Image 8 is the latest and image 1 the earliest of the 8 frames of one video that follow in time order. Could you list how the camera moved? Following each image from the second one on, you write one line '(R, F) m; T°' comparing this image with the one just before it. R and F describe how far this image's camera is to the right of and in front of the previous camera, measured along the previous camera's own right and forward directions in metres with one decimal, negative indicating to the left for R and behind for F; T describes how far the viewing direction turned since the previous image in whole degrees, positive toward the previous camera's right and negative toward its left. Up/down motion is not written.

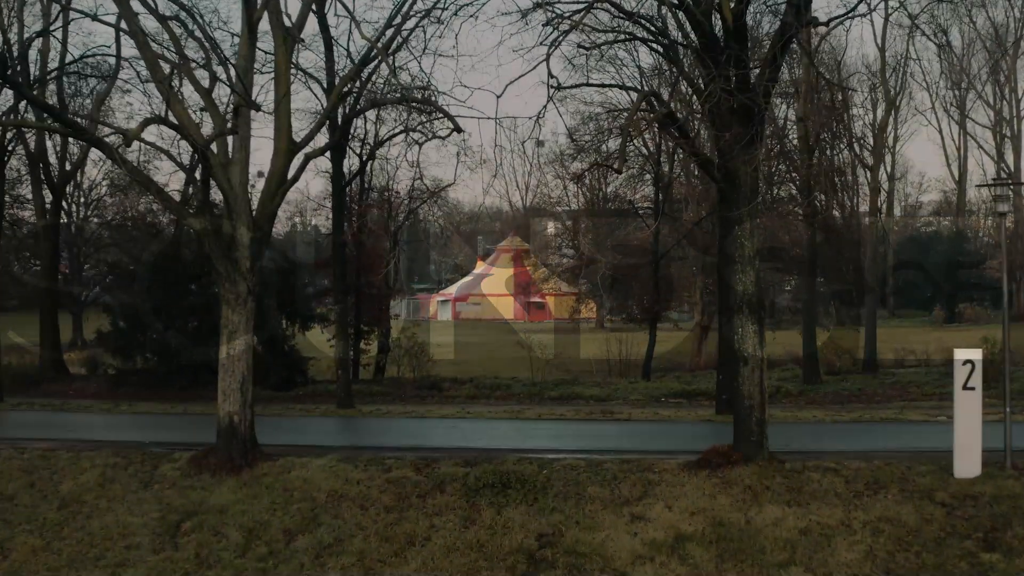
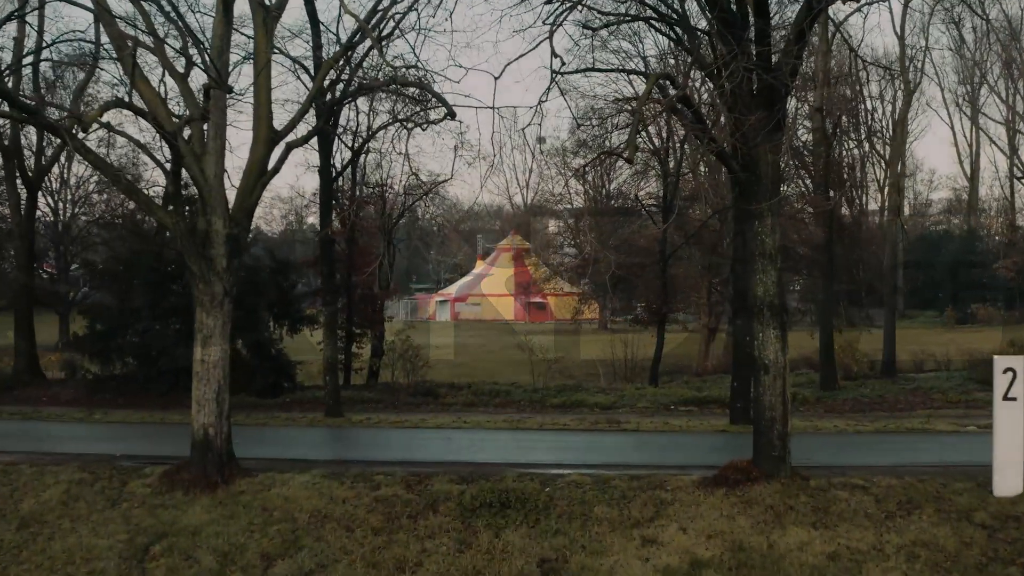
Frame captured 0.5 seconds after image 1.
(0.0, +1.0) m; 0°
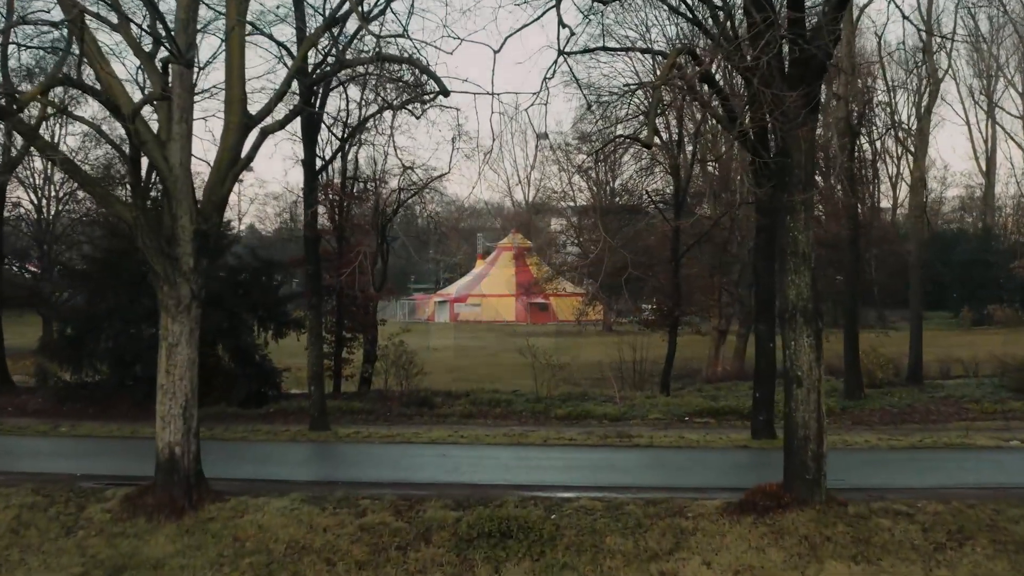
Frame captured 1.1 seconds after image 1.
(0.0, +1.2) m; 0°
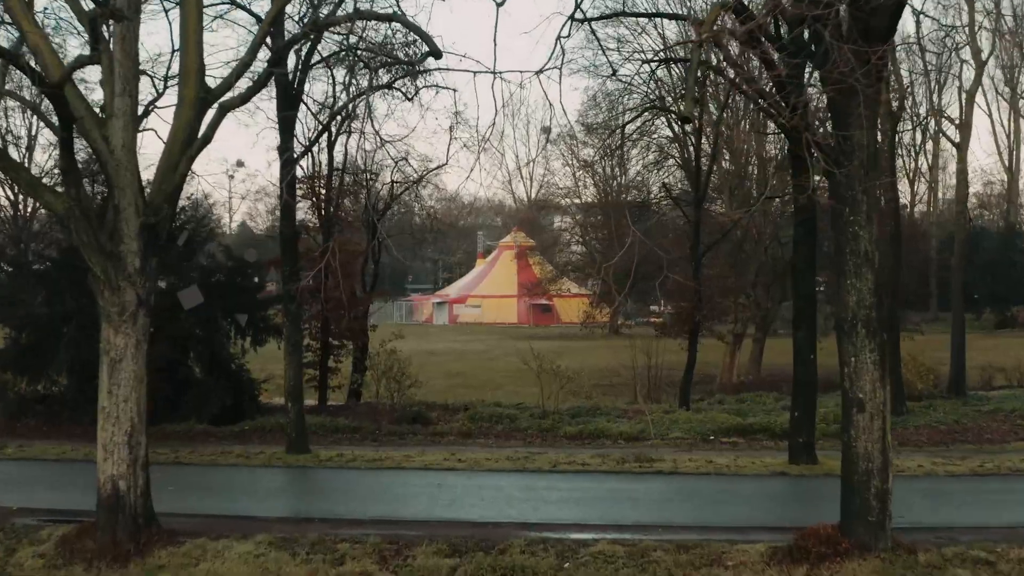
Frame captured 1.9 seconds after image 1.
(0.0, +1.6) m; 0°
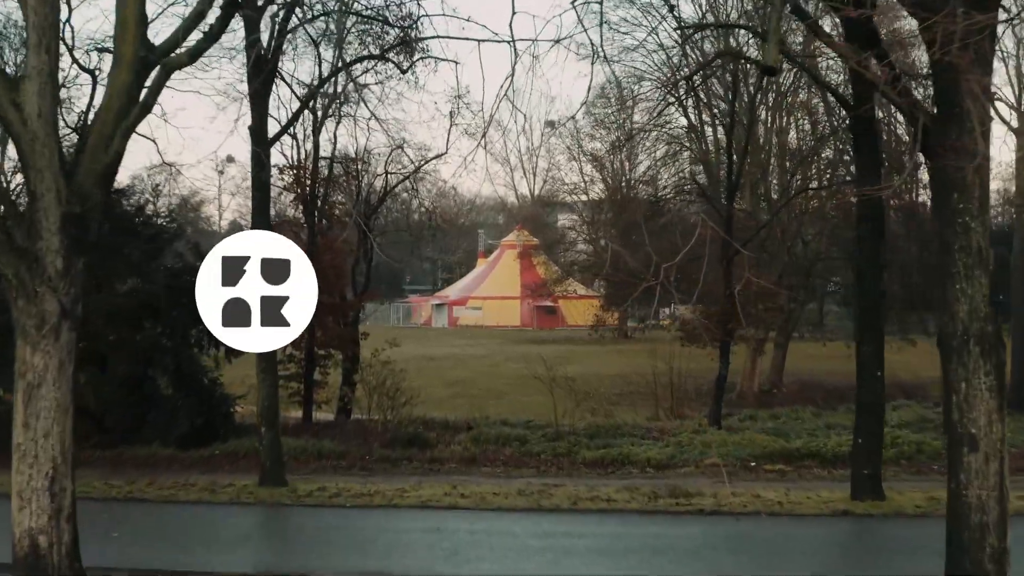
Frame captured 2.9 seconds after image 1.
(-0.1, +1.8) m; 0°
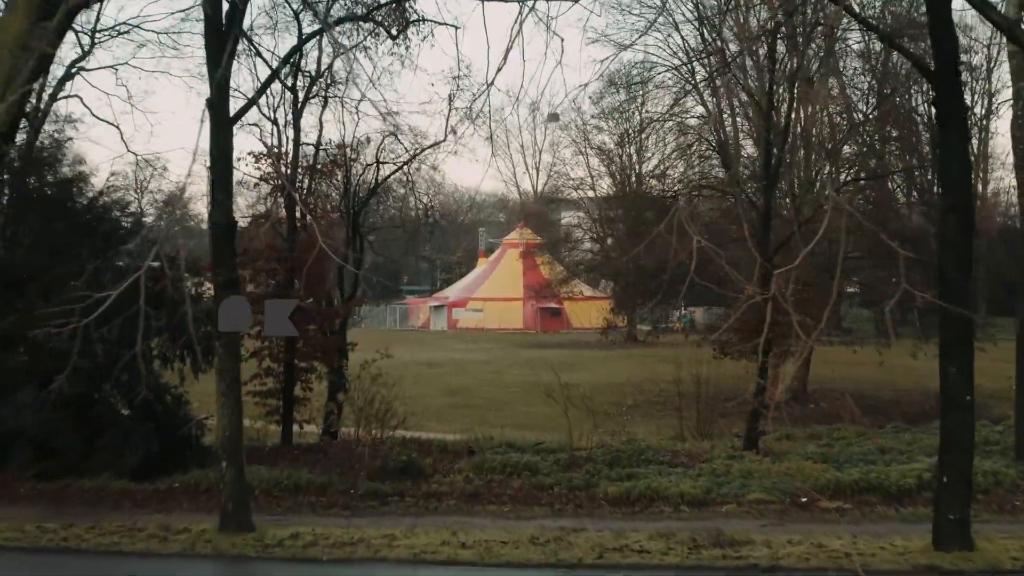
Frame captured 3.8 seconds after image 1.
(-0.1, +1.7) m; 0°
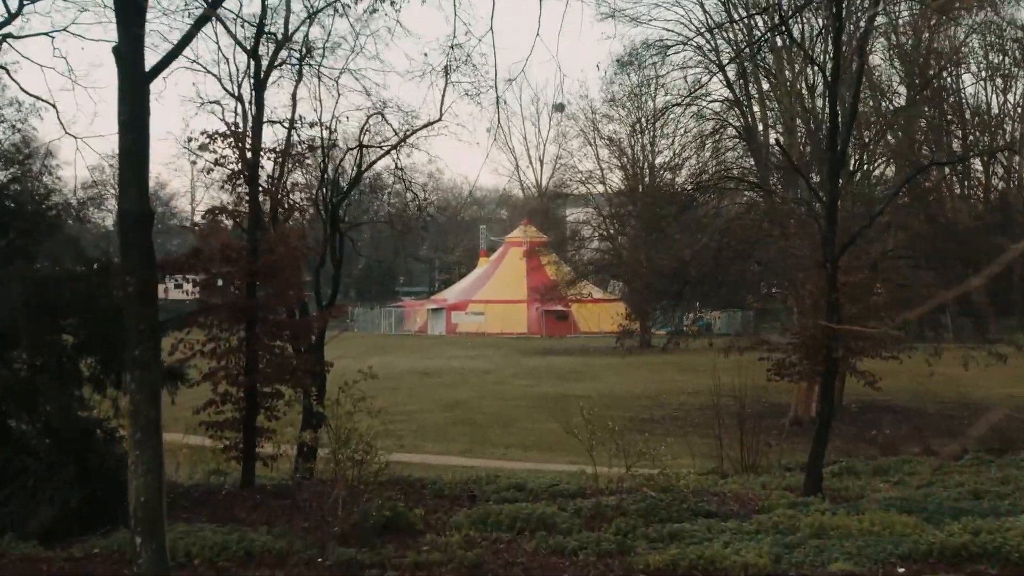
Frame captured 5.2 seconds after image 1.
(0.0, +2.2) m; 0°
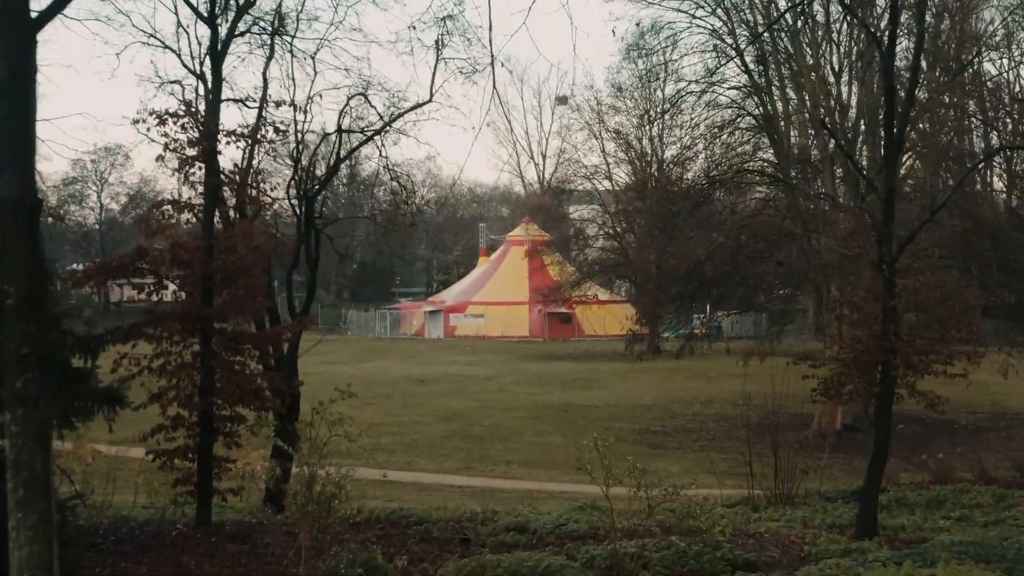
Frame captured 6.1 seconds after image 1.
(0.0, +1.5) m; 0°
